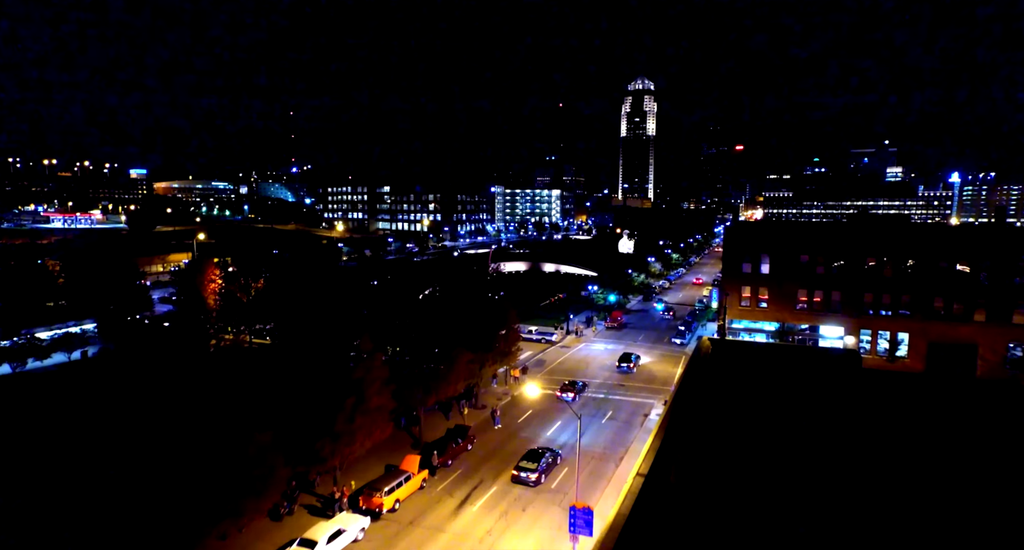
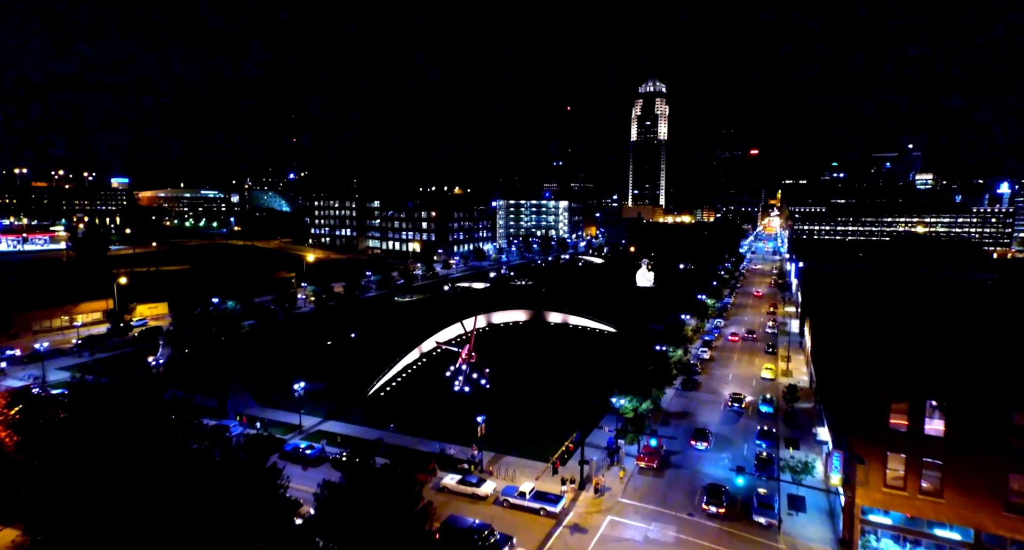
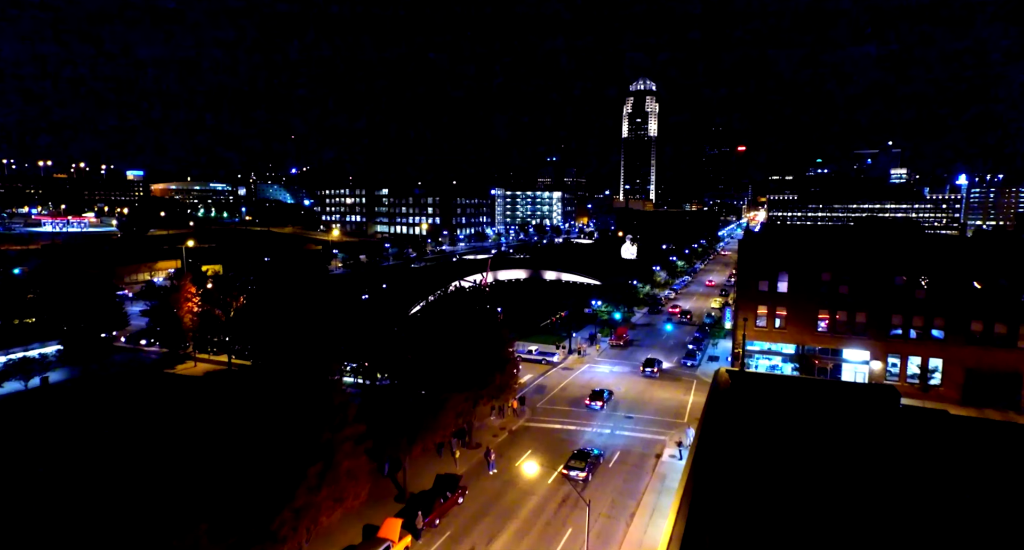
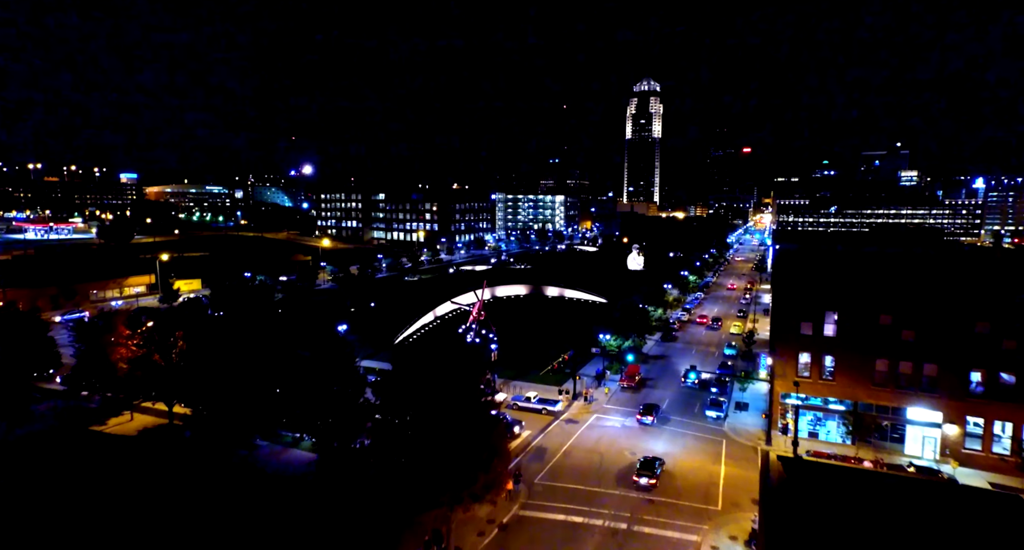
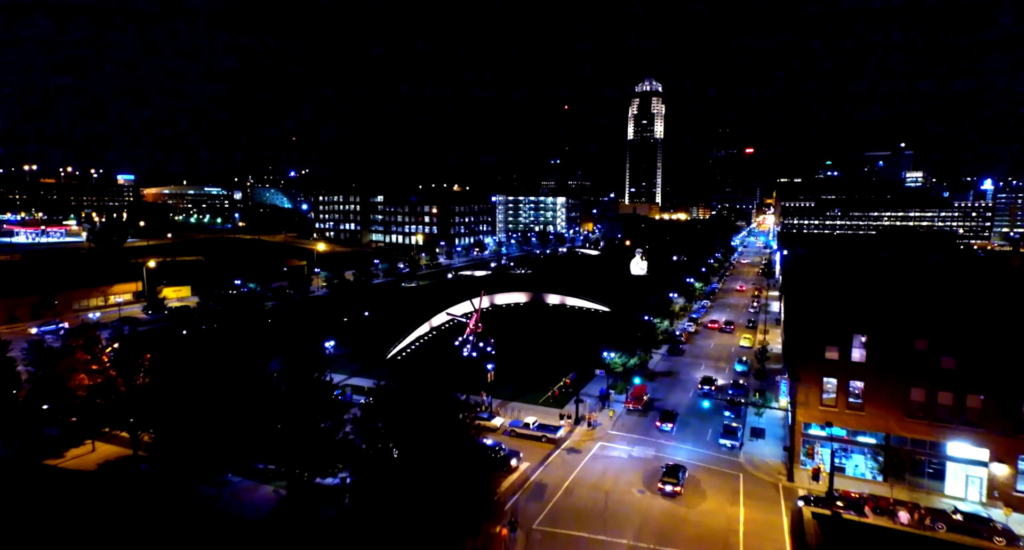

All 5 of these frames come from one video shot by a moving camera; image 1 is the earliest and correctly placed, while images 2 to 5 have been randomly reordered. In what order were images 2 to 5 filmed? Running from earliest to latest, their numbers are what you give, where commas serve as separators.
3, 4, 5, 2
